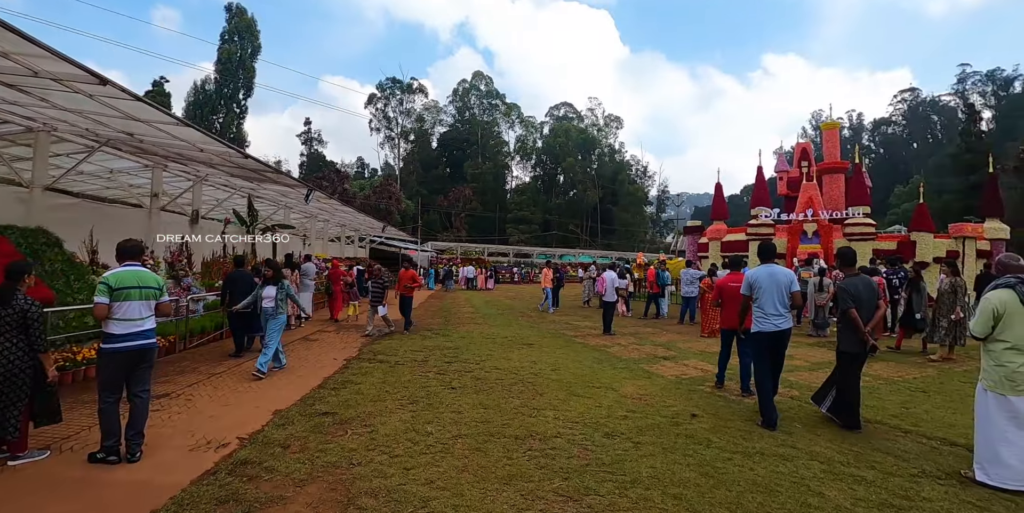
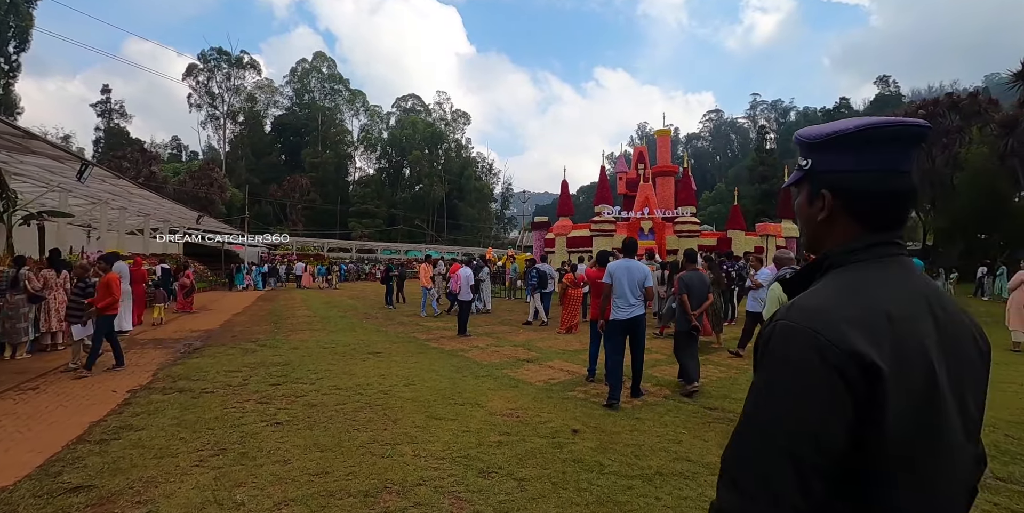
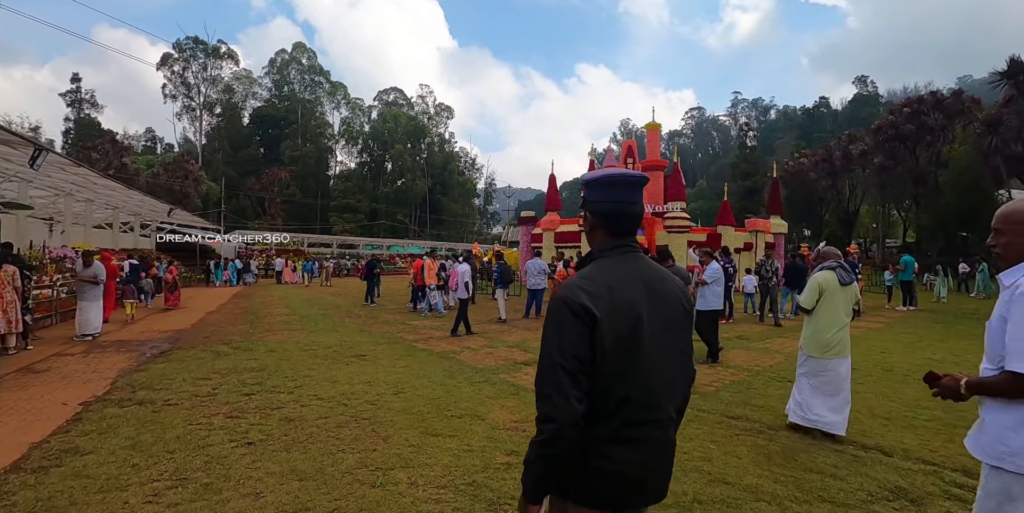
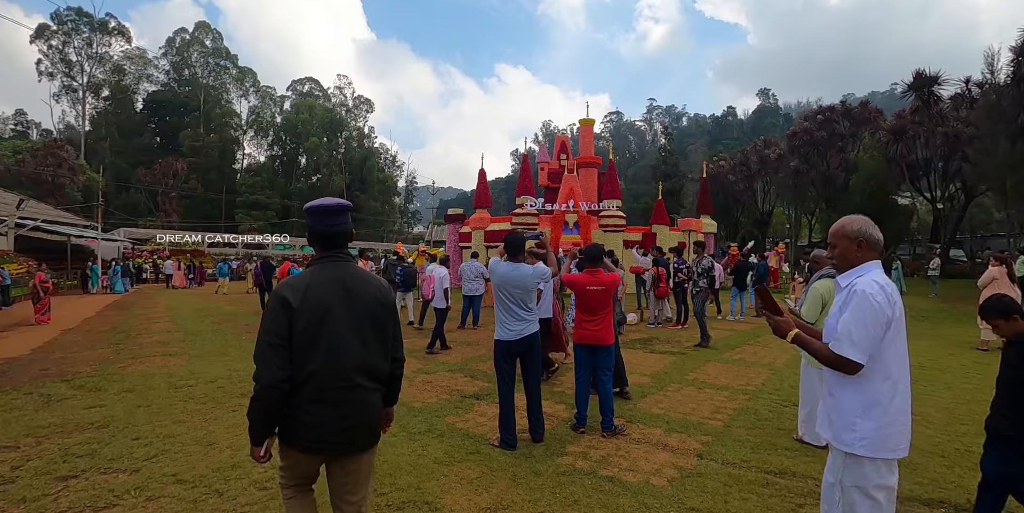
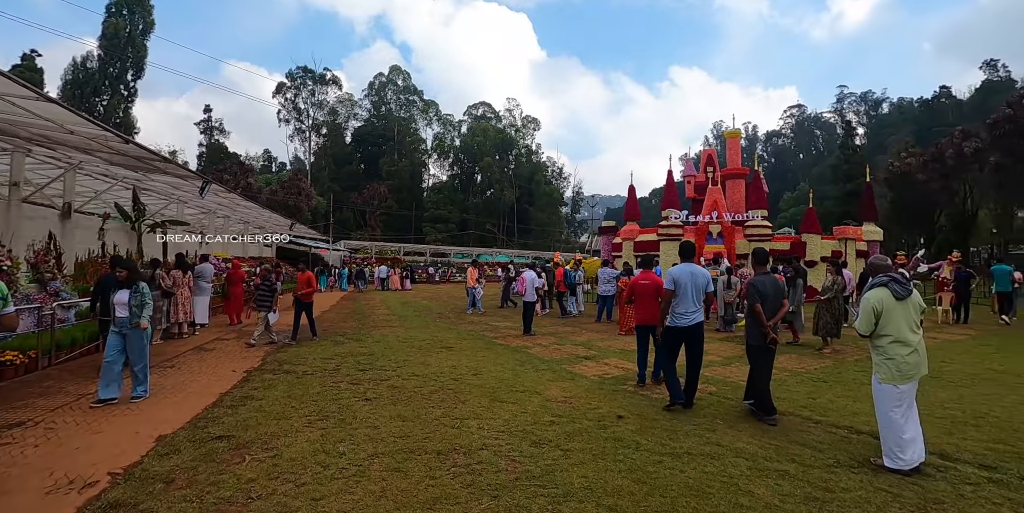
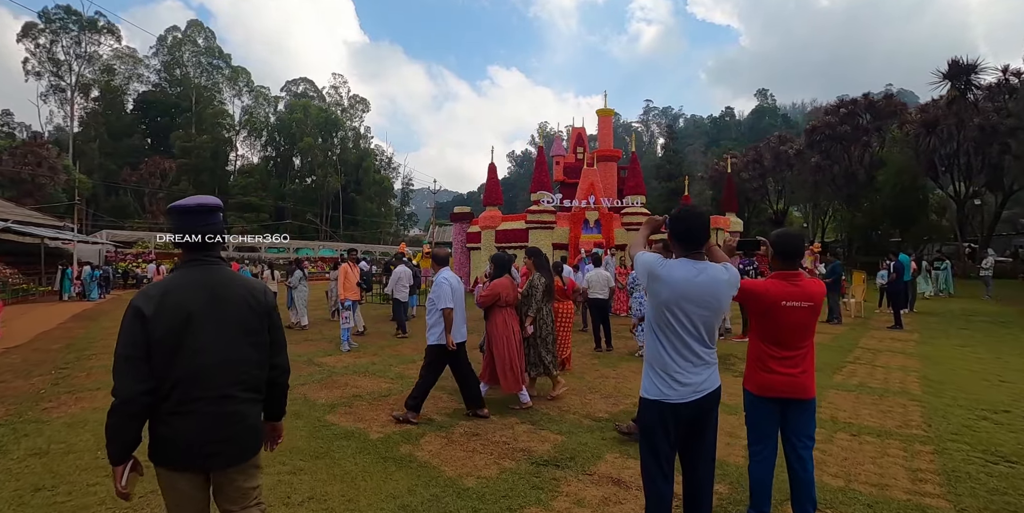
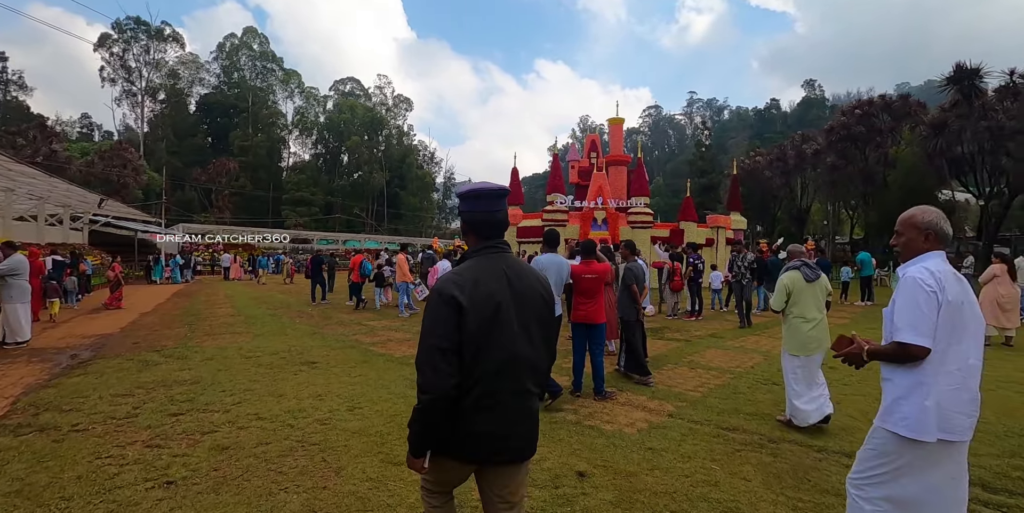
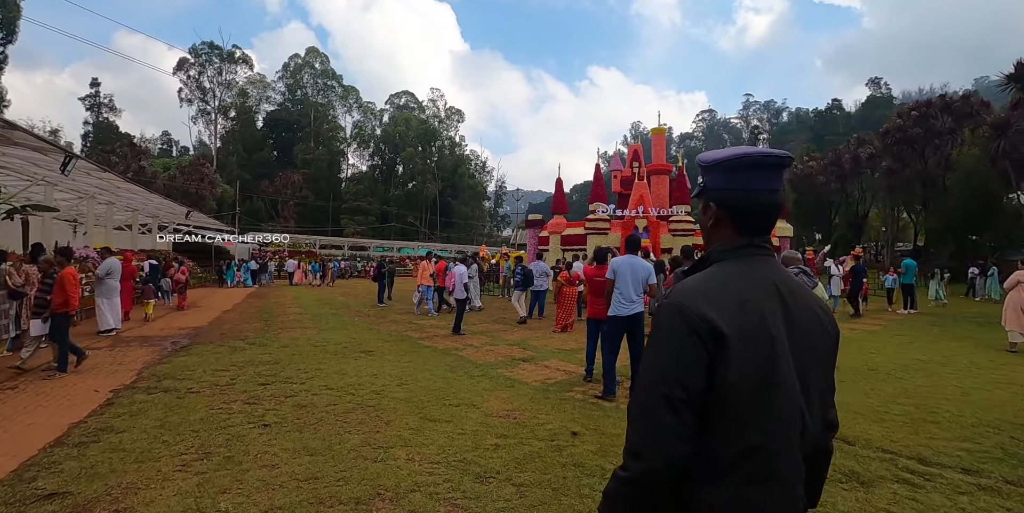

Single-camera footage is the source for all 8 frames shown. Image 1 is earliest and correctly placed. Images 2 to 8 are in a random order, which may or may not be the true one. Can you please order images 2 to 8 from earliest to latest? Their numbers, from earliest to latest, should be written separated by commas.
5, 2, 8, 3, 7, 4, 6
